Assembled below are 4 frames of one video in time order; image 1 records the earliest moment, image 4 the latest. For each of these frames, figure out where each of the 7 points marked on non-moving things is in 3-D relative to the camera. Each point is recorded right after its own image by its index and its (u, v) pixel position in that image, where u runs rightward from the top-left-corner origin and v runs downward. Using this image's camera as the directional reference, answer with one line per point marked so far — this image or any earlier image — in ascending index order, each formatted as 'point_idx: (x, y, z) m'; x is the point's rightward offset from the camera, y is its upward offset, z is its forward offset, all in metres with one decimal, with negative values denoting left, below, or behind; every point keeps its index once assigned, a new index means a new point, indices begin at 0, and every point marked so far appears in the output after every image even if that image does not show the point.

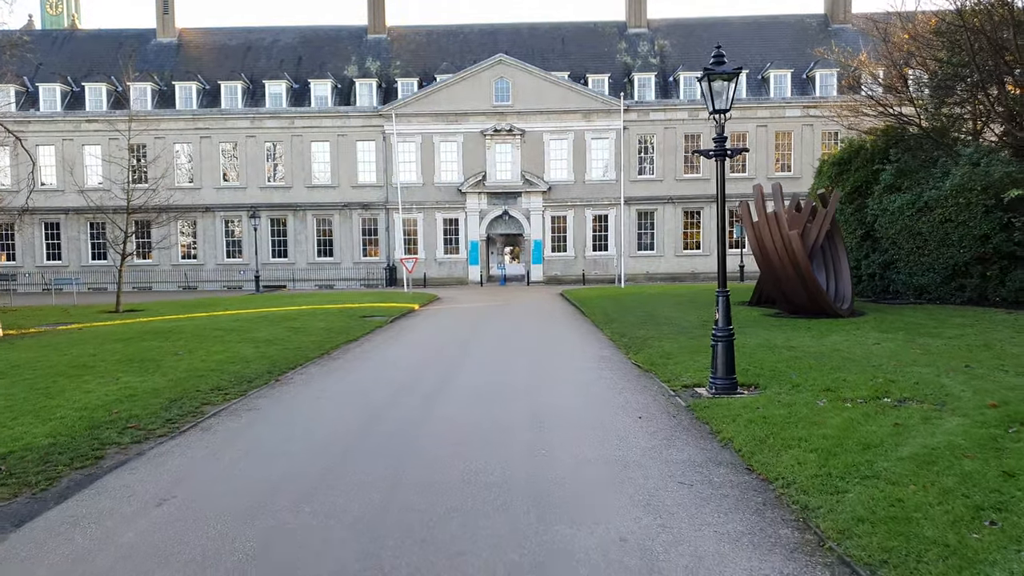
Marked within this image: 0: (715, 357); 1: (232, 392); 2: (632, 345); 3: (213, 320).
0: (+2.2, -0.7, +8.1) m
1: (-3.3, -1.2, +8.8) m
2: (+1.9, -0.9, +11.8) m
3: (-7.0, -0.8, +17.8) m
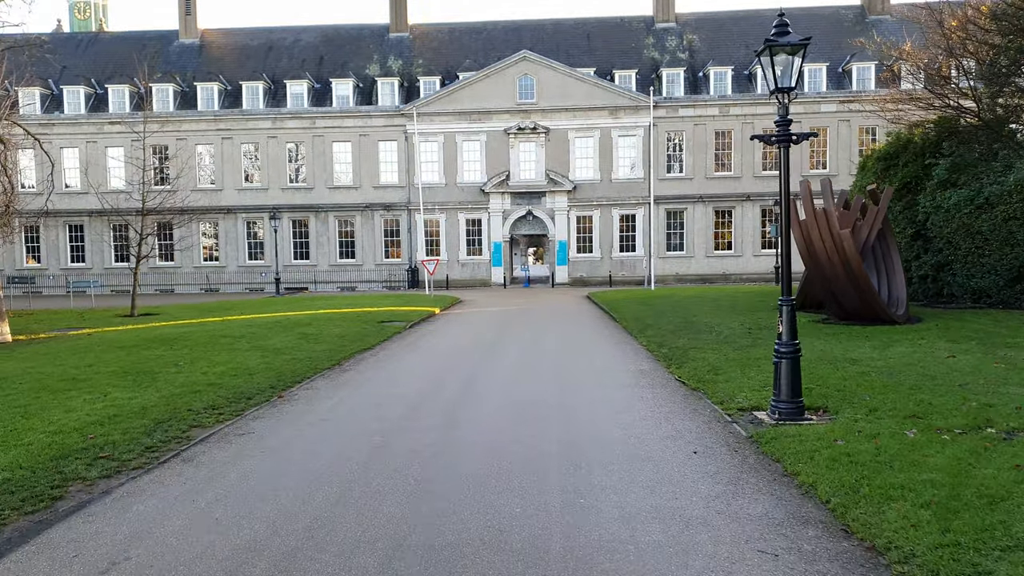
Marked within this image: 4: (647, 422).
0: (+2.4, -0.8, +6.9) m
1: (-3.0, -1.3, +7.8) m
2: (+2.3, -1.0, +10.7) m
3: (-6.4, -0.9, +16.9) m
4: (+1.2, -1.2, +6.9) m
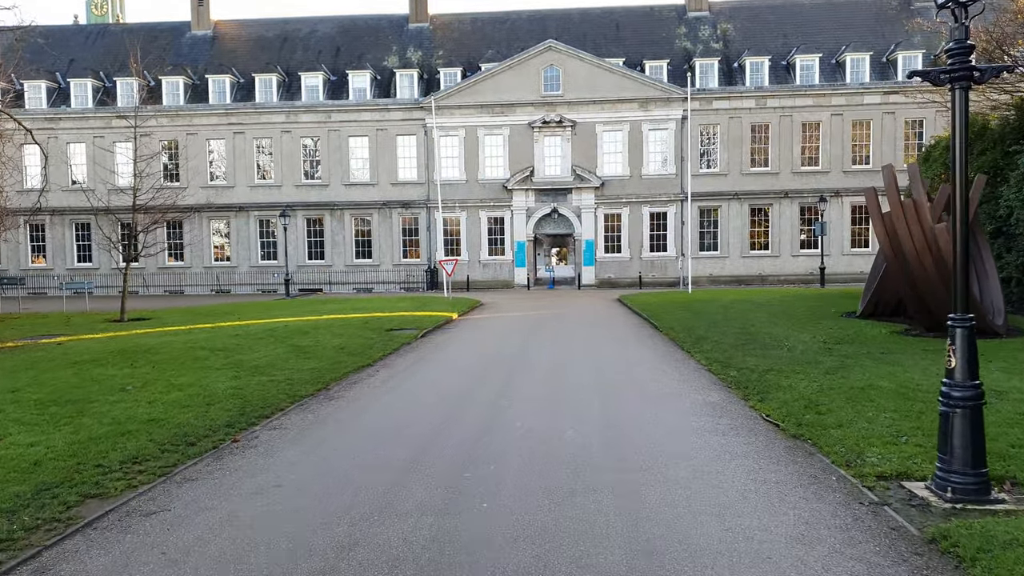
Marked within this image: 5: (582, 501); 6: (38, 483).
0: (+2.6, -0.9, +4.6) m
1: (-2.7, -1.4, +5.6) m
2: (+2.6, -1.1, +8.3) m
3: (-5.9, -0.9, +14.8) m
4: (+1.4, -1.3, +4.6) m
5: (+0.4, -1.3, +4.7) m
6: (-3.3, -1.3, +5.2) m
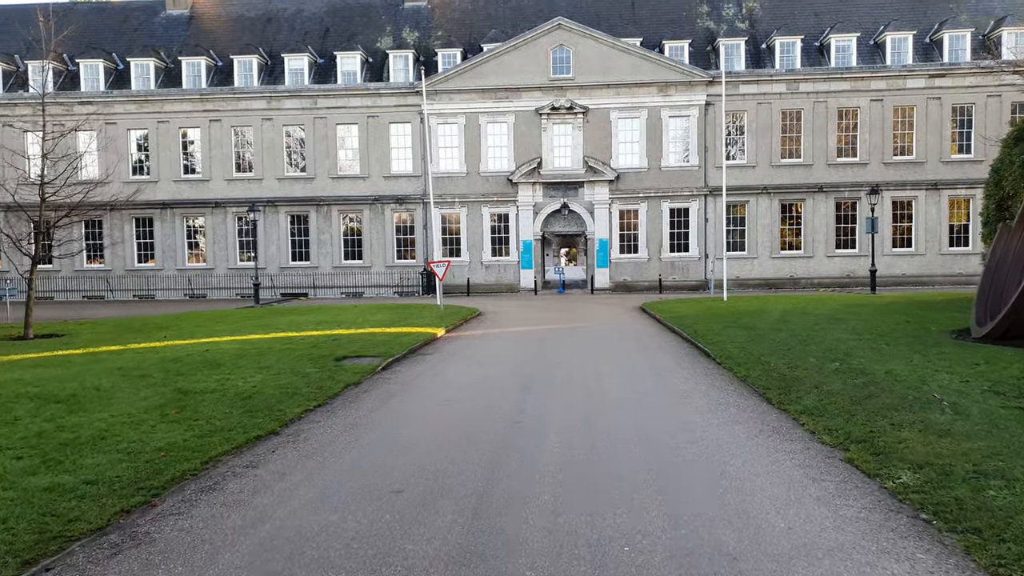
0: (+2.5, -1.1, +0.2) m
1: (-2.9, -1.6, +1.3) m
2: (+2.5, -1.3, +4.0) m
3: (-5.9, -1.1, +10.6) m
4: (+1.3, -1.5, +0.2) m
5: (+0.2, -1.5, +0.4) m
6: (-3.4, -1.5, +1.0) m
